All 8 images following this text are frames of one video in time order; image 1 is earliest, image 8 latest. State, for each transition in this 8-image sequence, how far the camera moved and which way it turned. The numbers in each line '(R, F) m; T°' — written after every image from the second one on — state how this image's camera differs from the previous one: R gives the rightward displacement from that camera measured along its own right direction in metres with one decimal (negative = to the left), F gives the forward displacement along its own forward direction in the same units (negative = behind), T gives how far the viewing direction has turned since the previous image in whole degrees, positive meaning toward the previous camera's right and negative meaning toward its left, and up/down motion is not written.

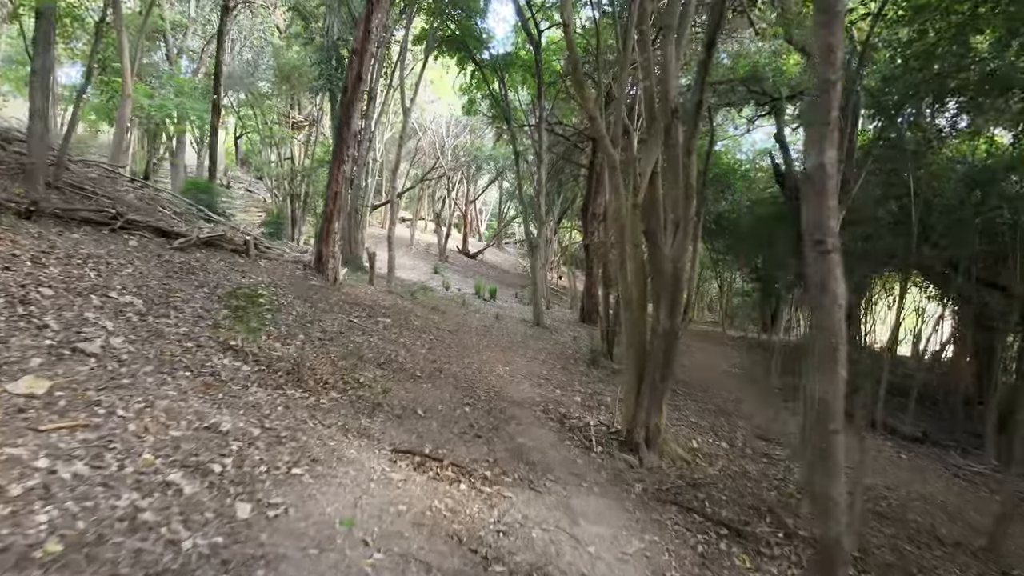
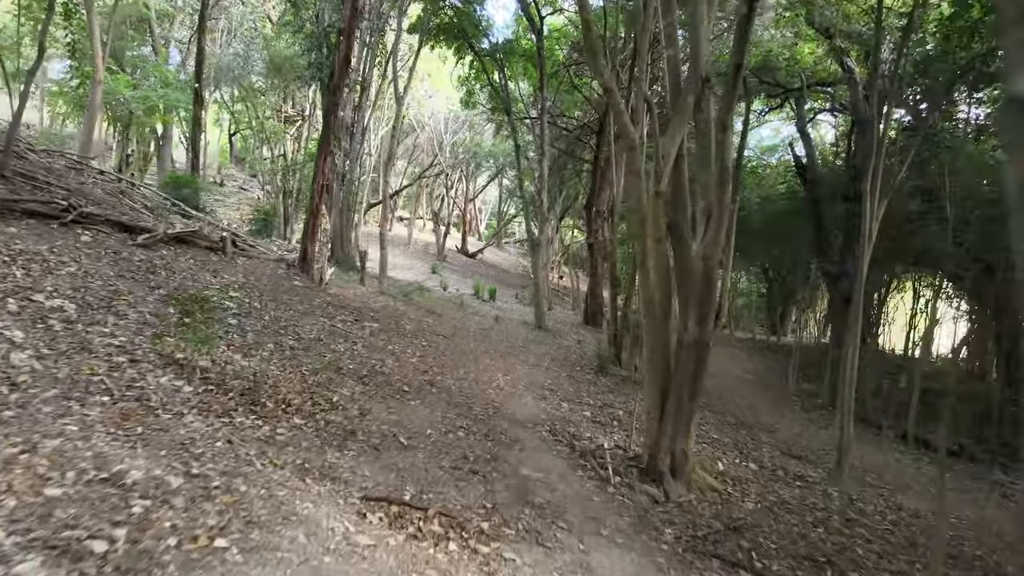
(0.0, +0.8) m; 0°
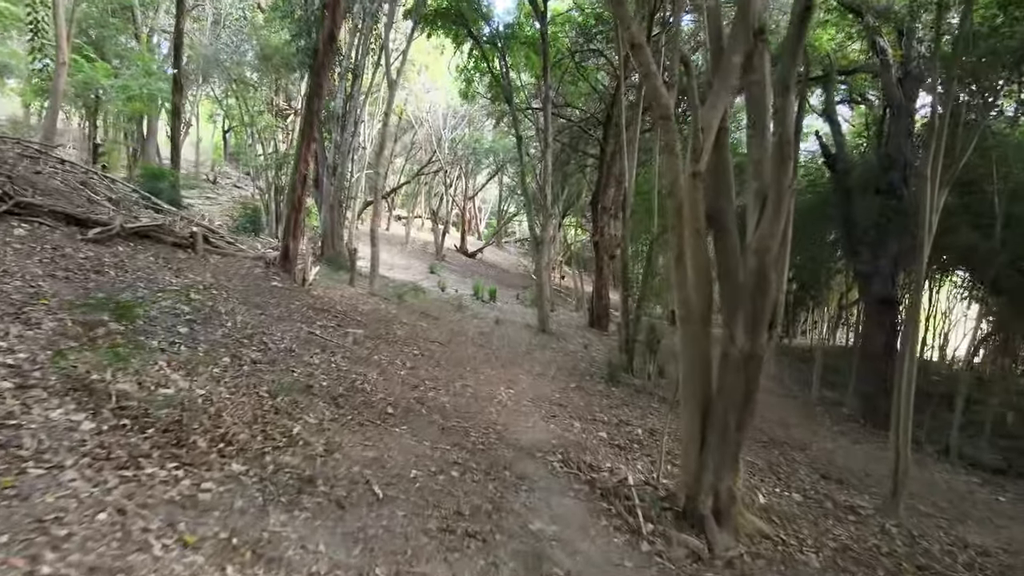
(-0.1, +0.8) m; 0°
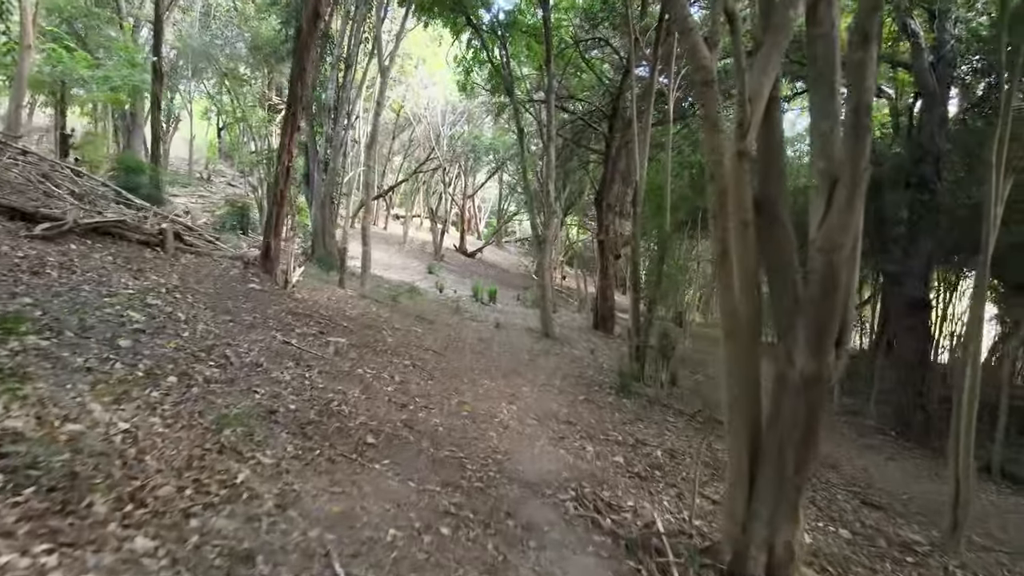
(0.0, +0.7) m; 0°
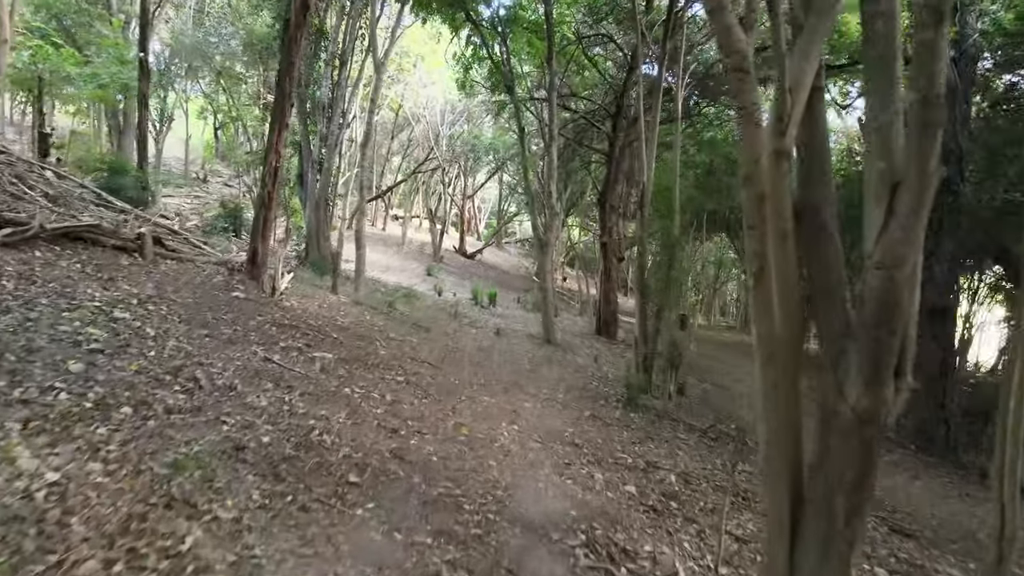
(0.0, +0.4) m; 0°
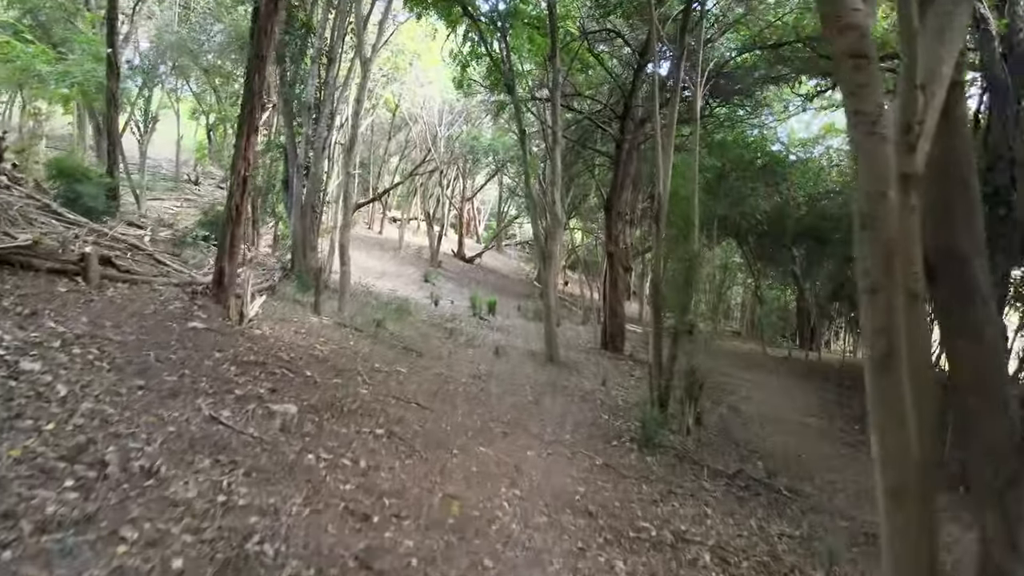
(0.0, +0.8) m; 0°
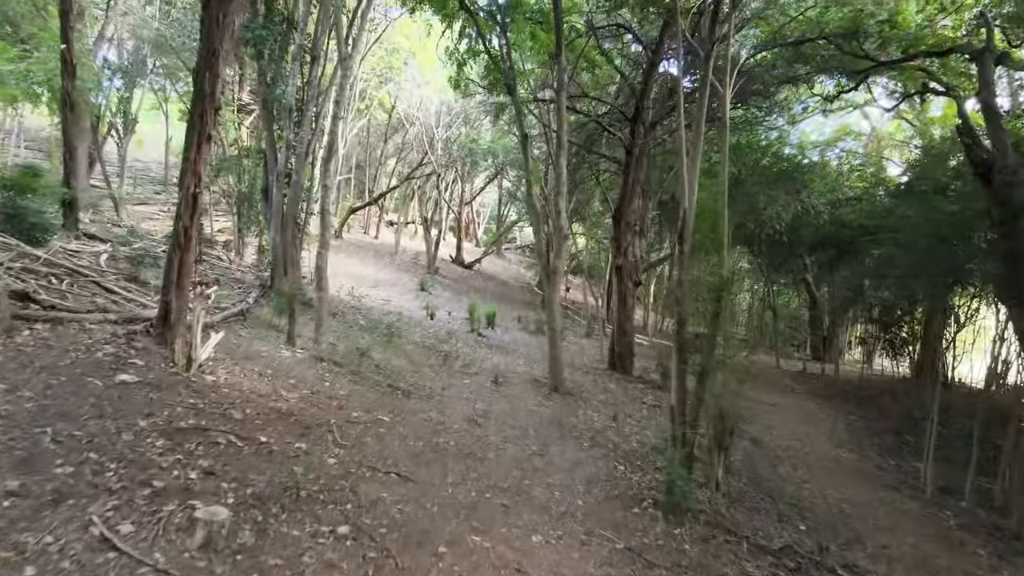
(0.0, +1.0) m; 0°
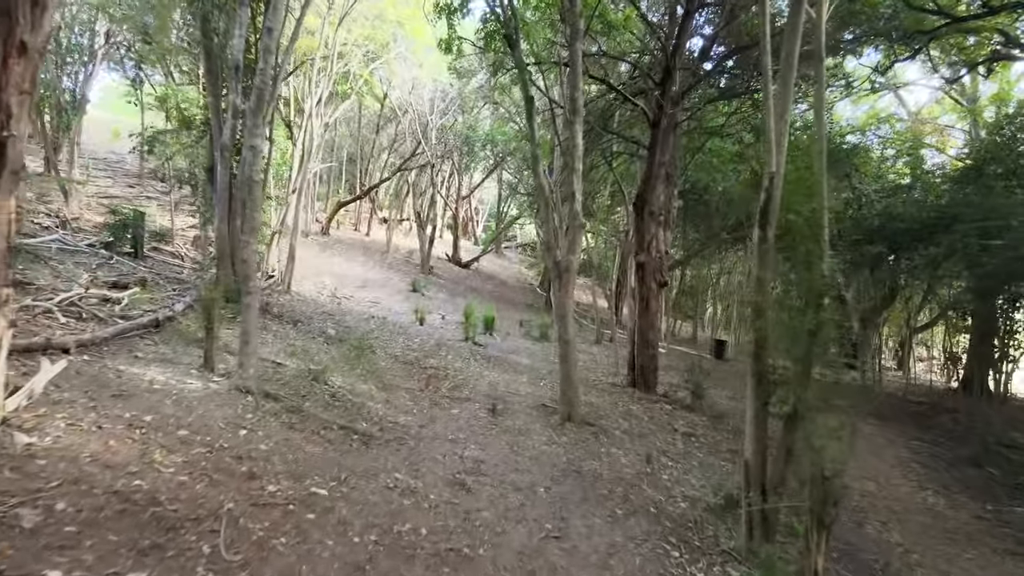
(0.0, +2.0) m; 0°
